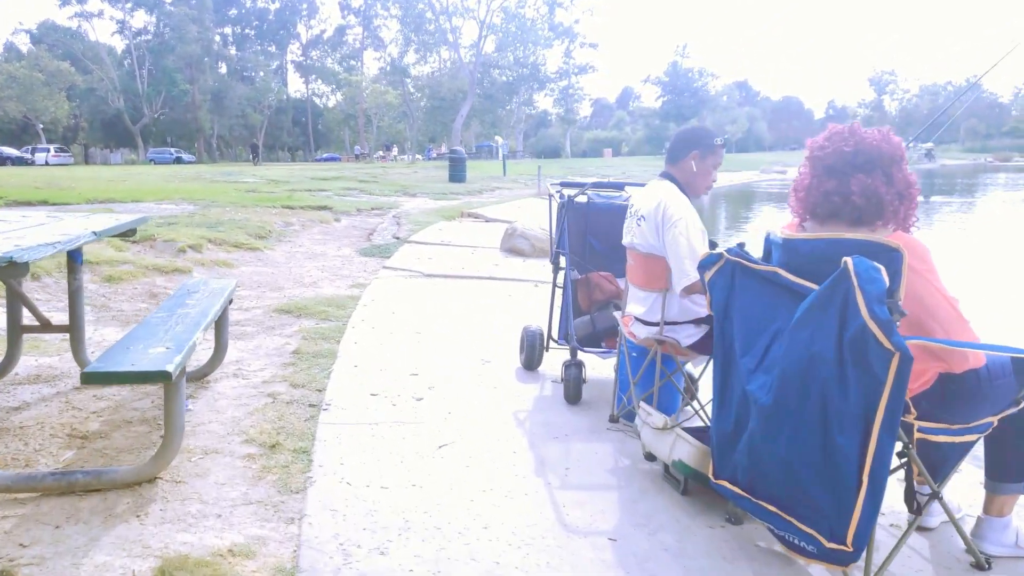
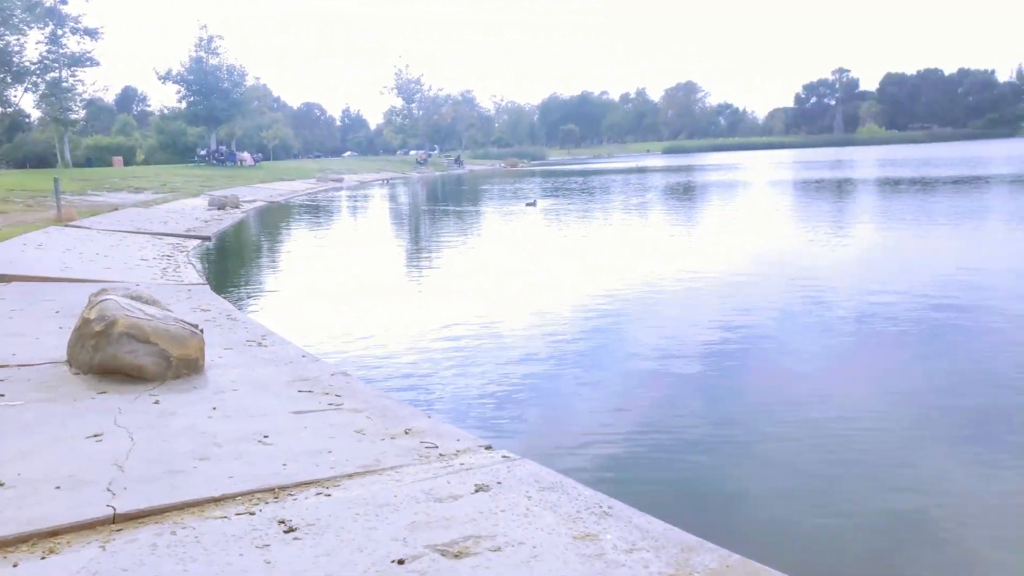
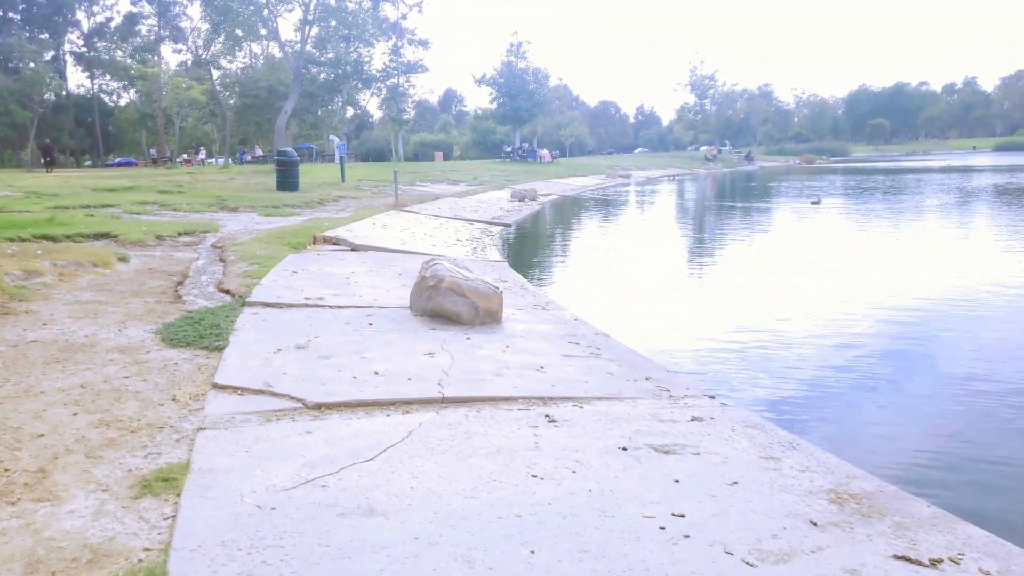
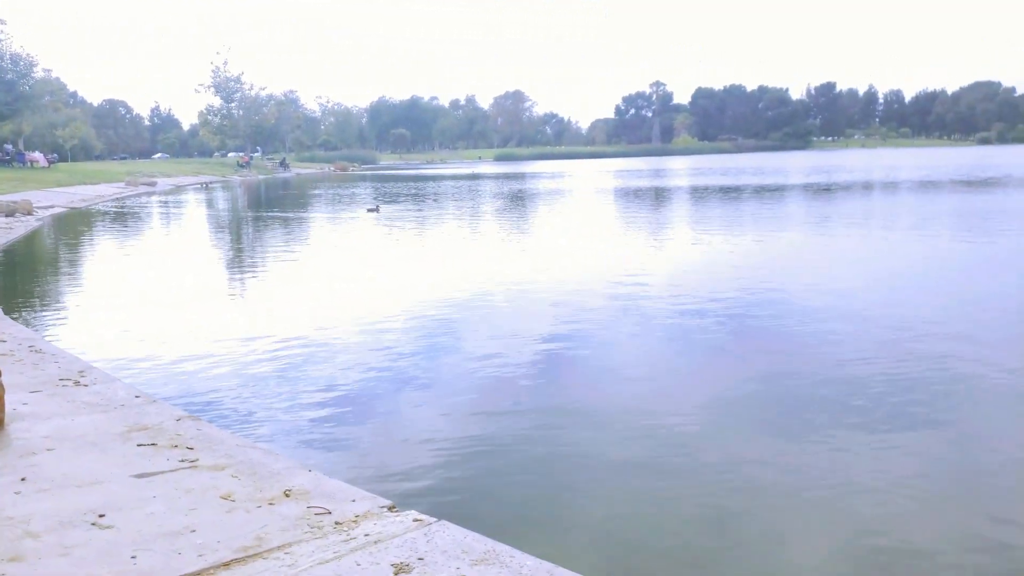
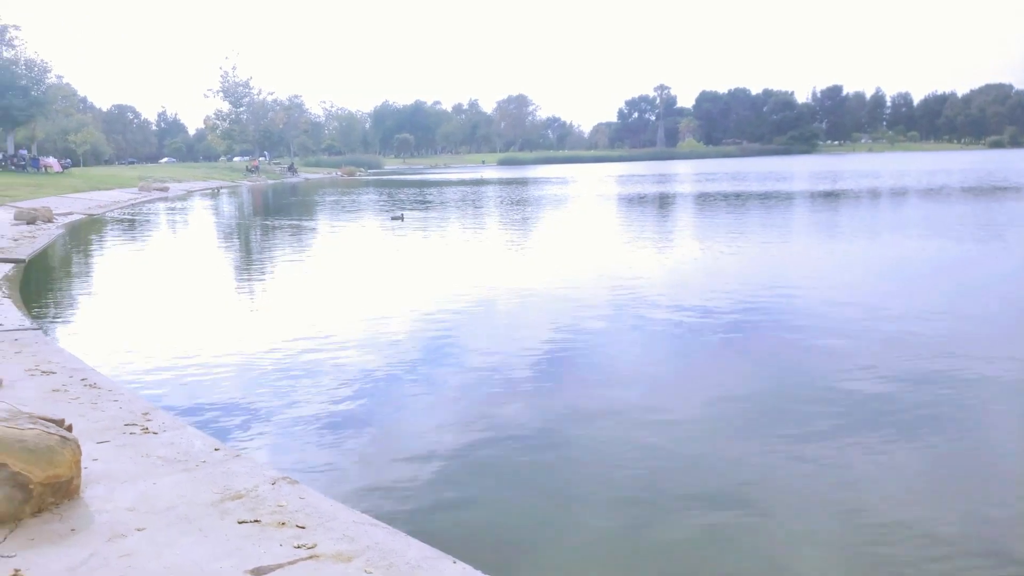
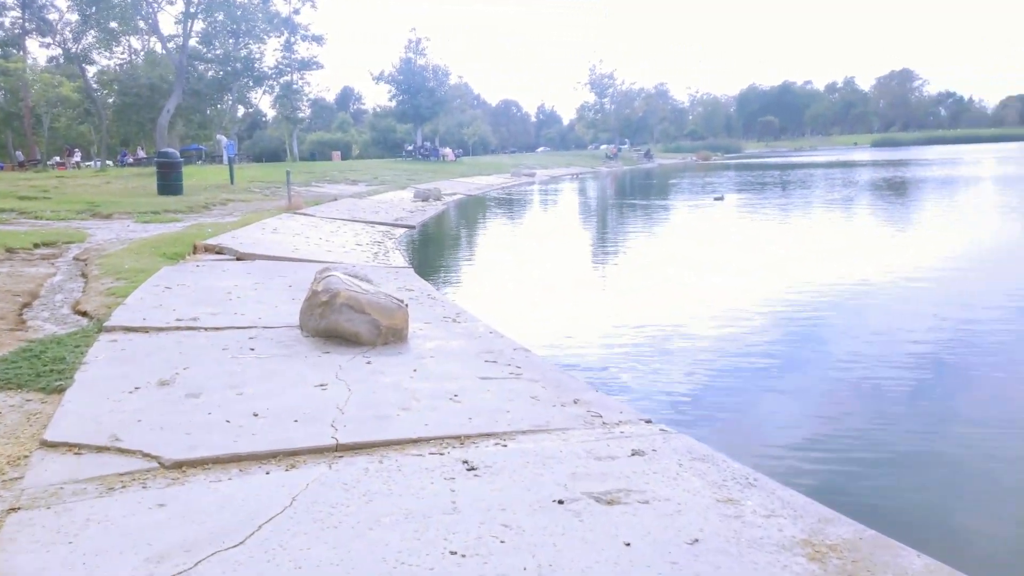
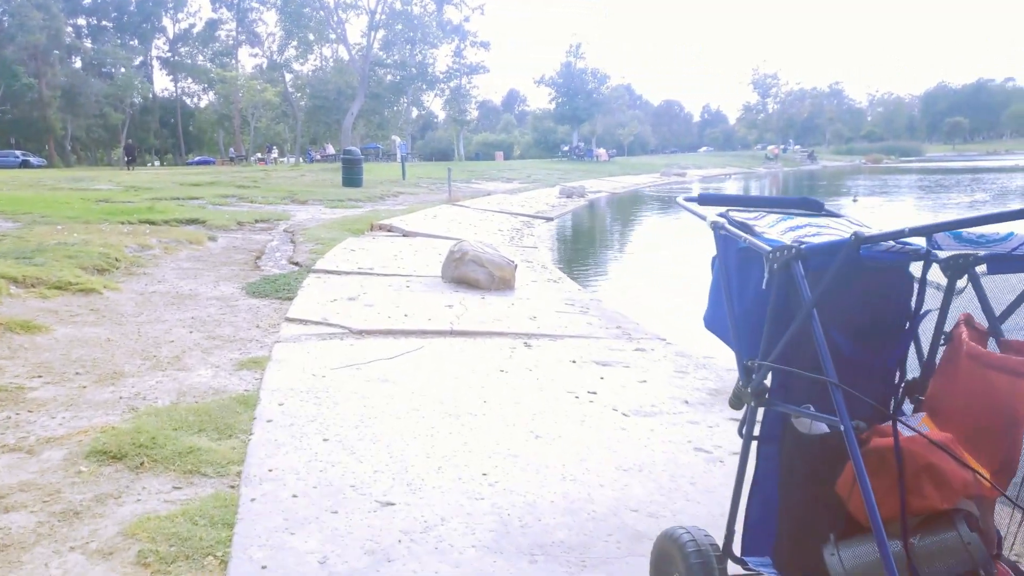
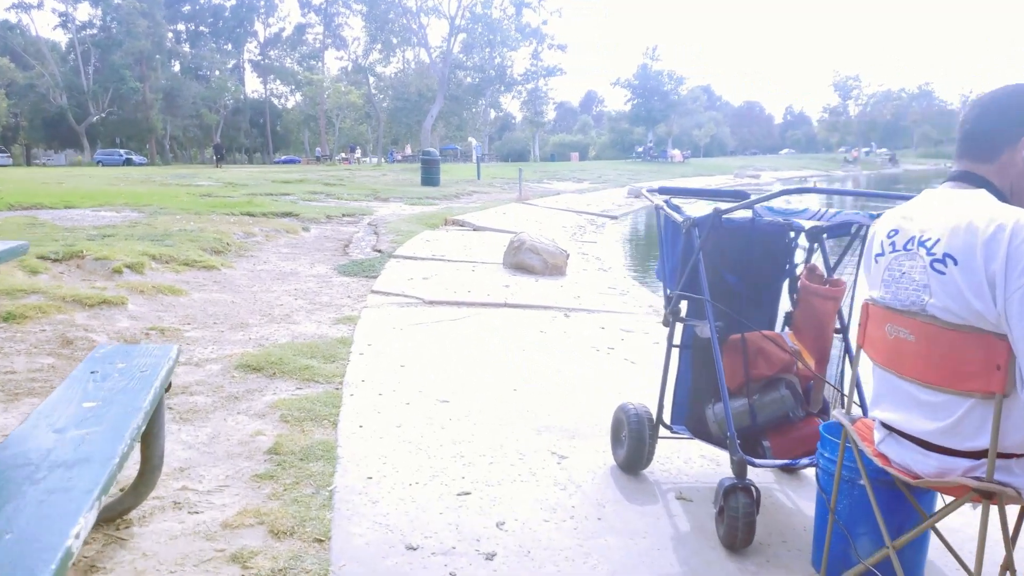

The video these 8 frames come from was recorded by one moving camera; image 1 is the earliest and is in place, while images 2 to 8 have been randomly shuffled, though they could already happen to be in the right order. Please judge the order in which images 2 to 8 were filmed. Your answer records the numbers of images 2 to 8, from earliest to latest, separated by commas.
8, 7, 3, 6, 2, 4, 5
